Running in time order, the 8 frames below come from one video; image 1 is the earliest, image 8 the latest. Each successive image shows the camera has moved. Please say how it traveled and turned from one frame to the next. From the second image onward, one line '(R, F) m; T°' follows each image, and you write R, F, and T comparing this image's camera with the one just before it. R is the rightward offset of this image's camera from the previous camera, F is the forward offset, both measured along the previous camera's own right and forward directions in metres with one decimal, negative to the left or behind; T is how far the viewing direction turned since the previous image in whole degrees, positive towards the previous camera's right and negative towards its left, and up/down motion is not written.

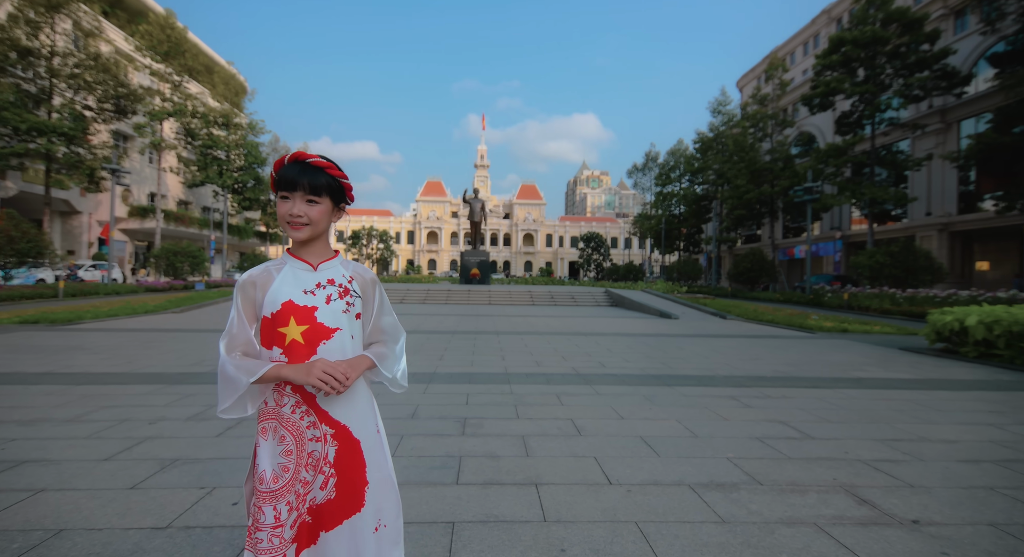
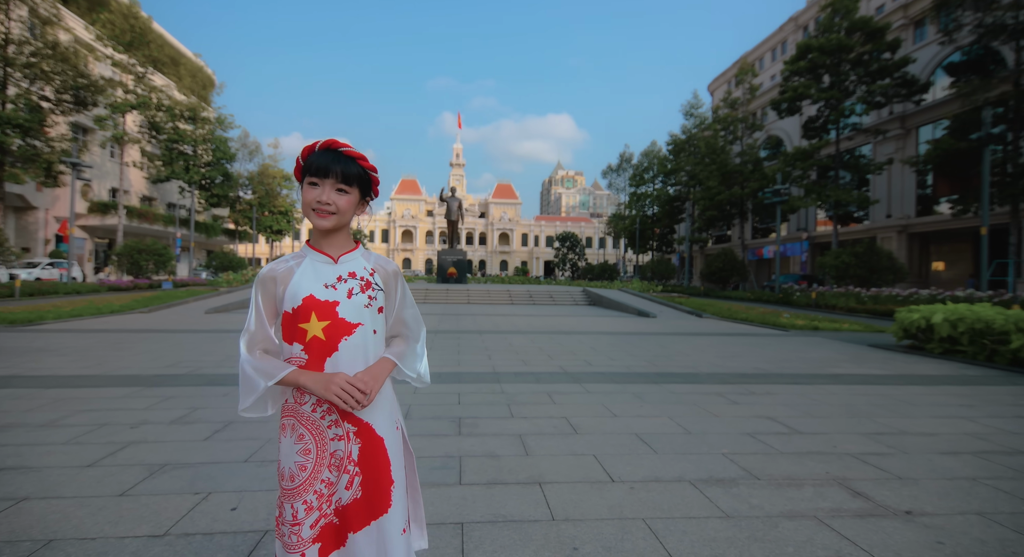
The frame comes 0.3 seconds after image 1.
(-0.2, 0.0) m; +3°
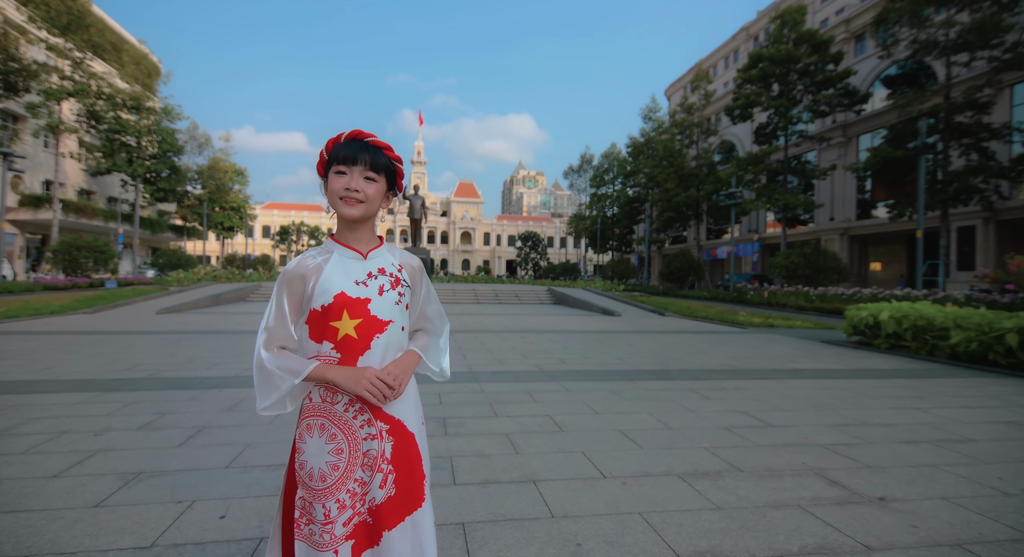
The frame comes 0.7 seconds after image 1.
(-0.2, 0.0) m; +4°
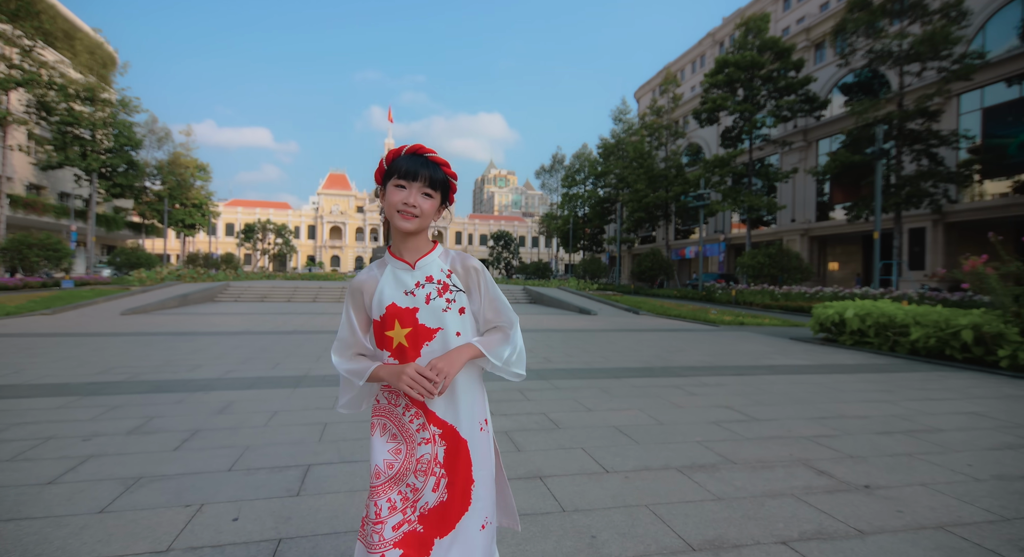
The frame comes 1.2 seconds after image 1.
(-0.2, -0.1) m; +3°
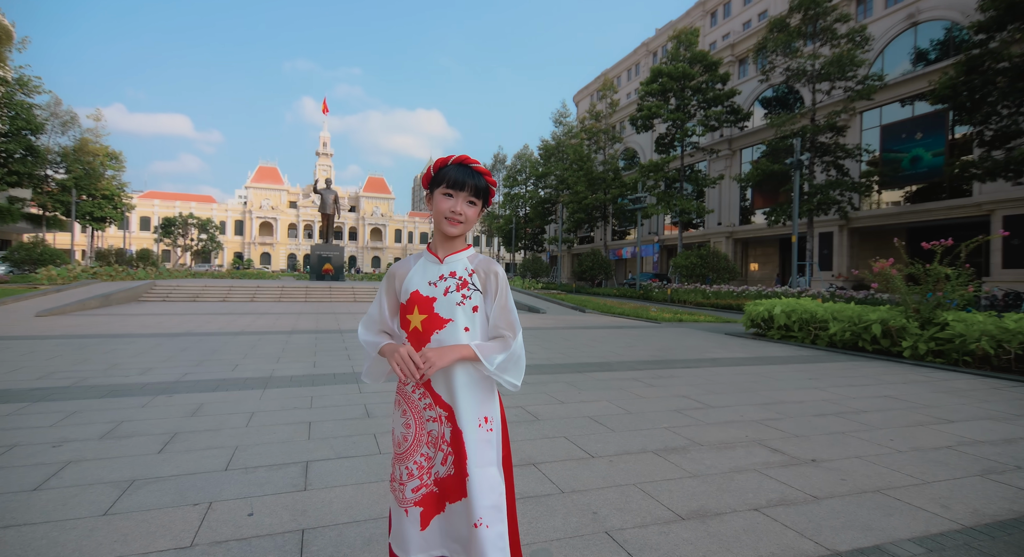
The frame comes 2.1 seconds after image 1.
(-0.4, -0.2) m; +7°
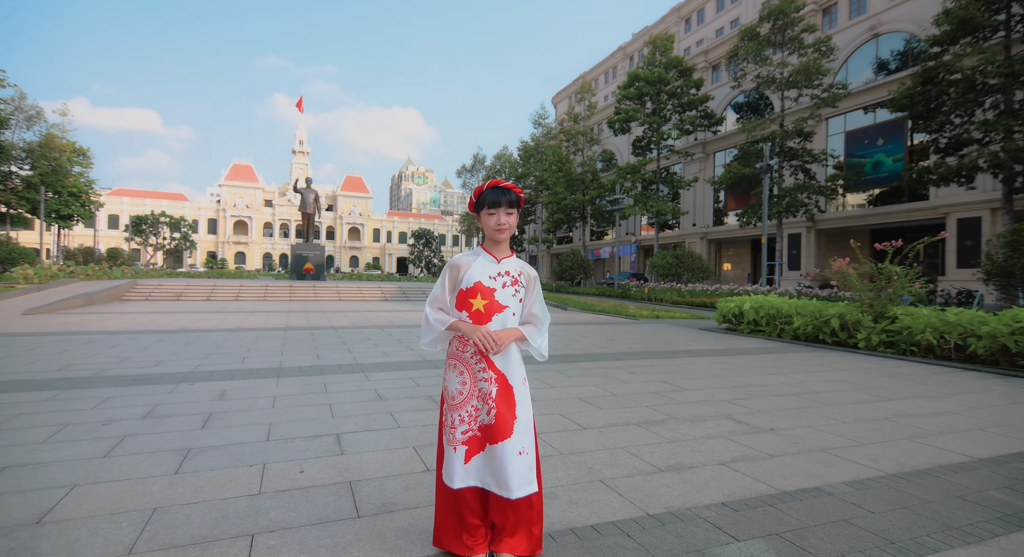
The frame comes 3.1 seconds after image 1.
(-0.2, -0.5) m; +2°
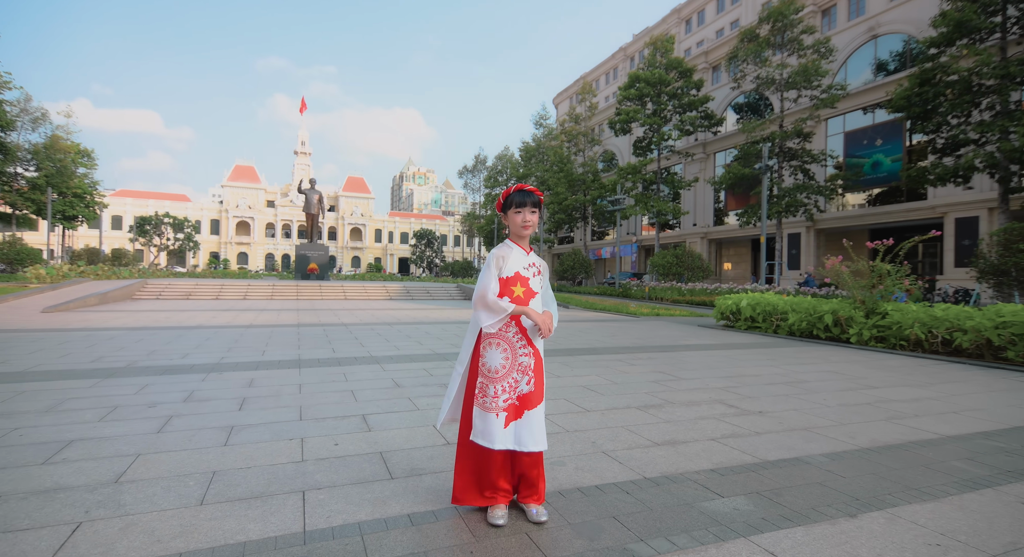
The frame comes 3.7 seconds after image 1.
(-0.1, -0.4) m; 0°
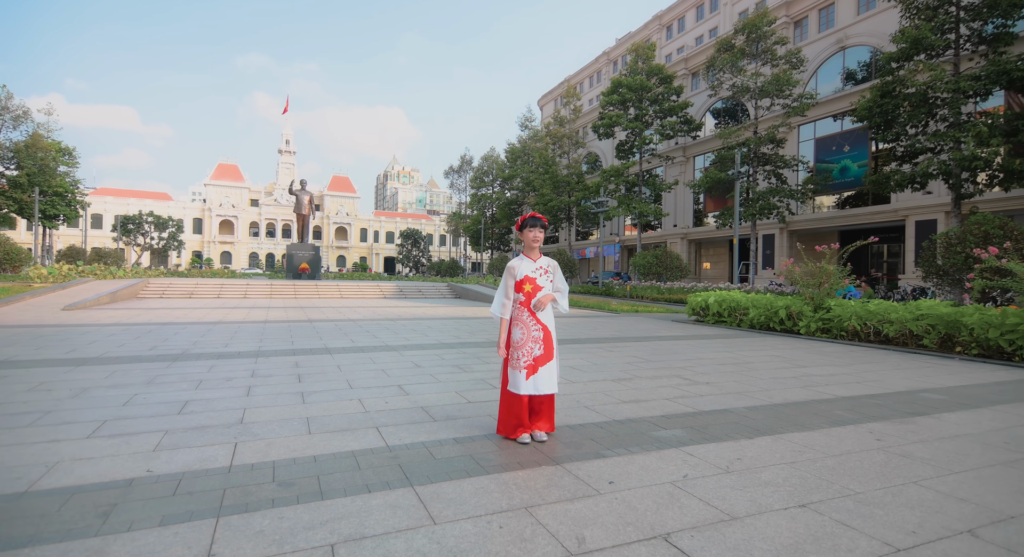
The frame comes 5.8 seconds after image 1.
(-0.2, -1.2) m; +2°
